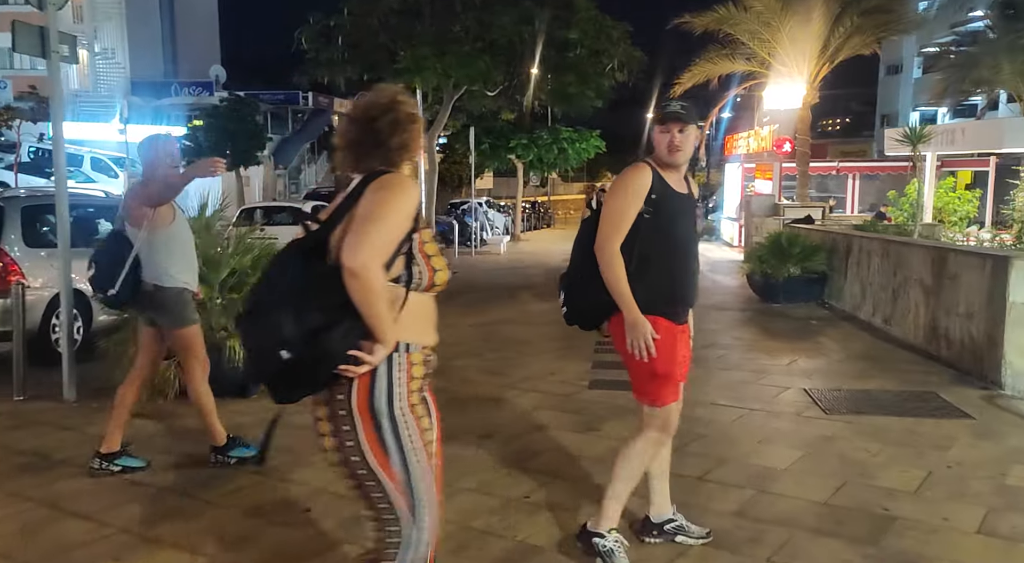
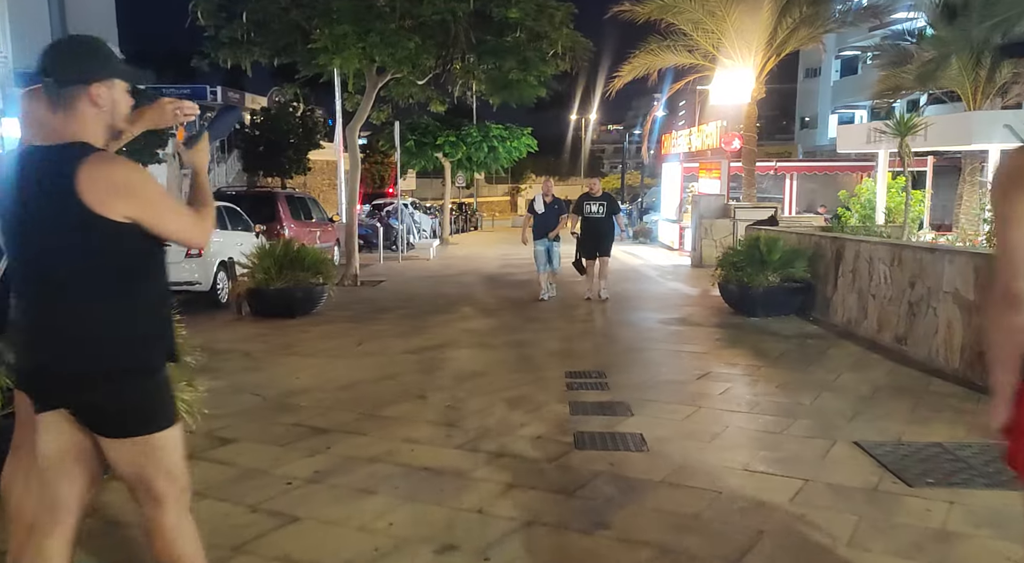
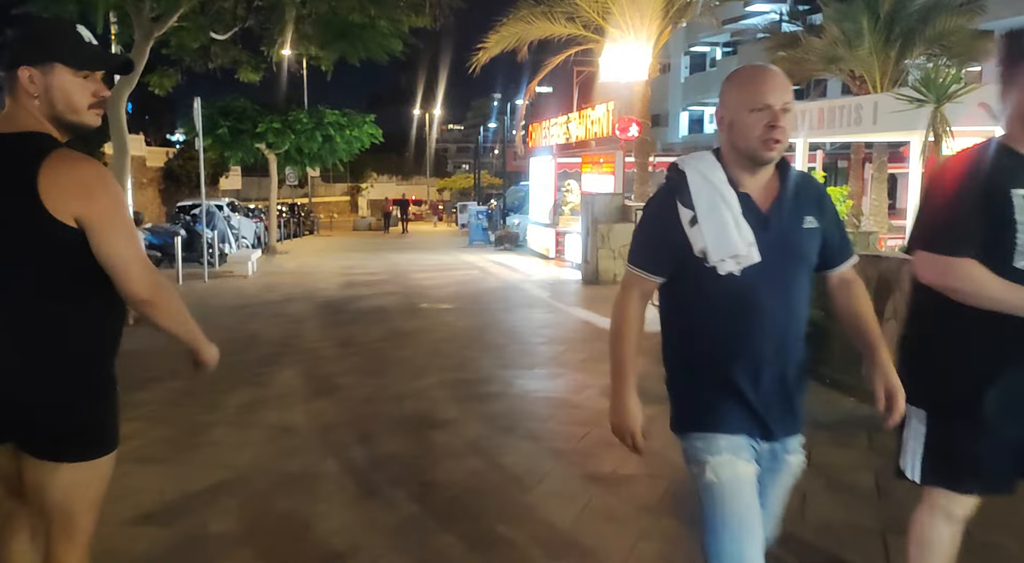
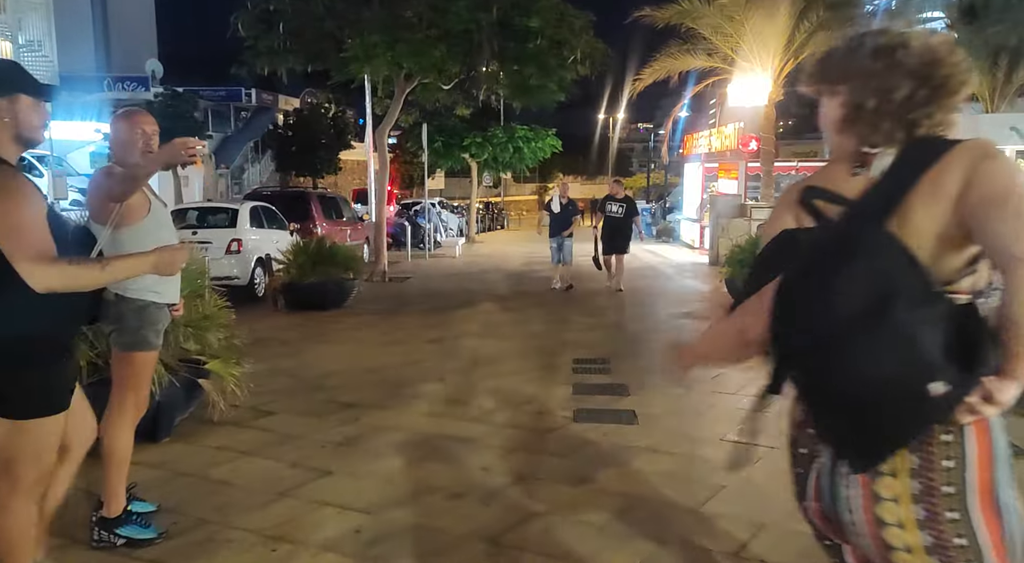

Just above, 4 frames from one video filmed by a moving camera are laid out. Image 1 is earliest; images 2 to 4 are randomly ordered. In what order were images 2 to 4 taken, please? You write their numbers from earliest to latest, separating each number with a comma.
4, 2, 3
